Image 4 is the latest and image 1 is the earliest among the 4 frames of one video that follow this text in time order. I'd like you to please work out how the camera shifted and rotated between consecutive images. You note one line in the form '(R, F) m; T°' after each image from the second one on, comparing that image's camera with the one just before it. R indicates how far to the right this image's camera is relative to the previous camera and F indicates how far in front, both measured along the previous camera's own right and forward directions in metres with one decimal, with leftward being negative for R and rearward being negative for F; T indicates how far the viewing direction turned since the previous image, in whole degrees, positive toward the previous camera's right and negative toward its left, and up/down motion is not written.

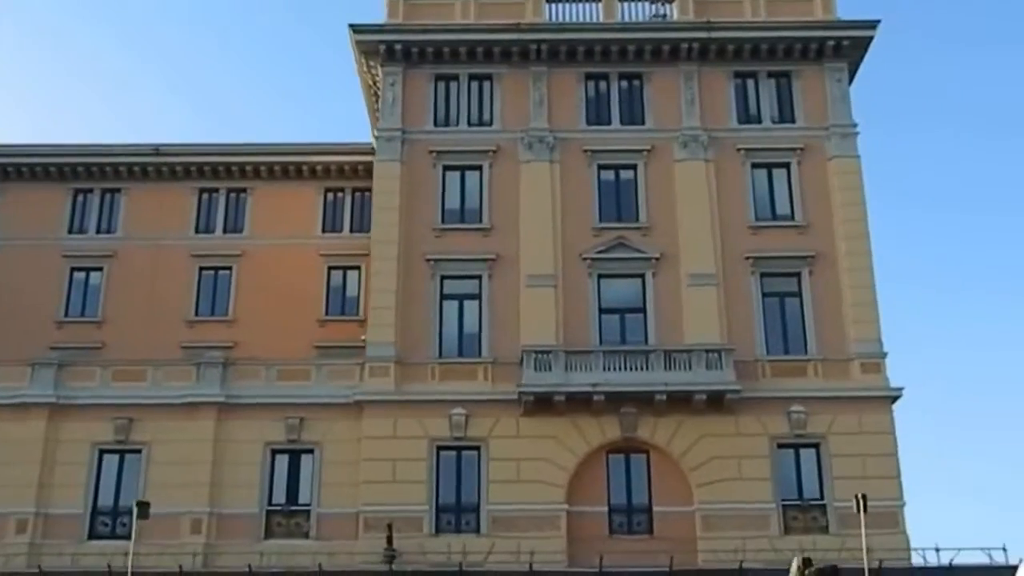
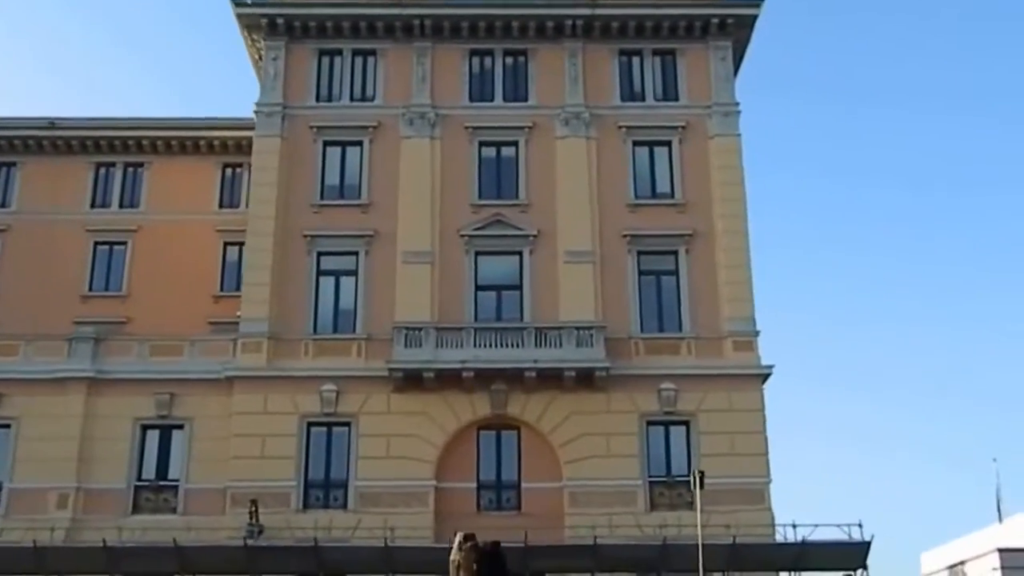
(+2.6, 0.0) m; +1°
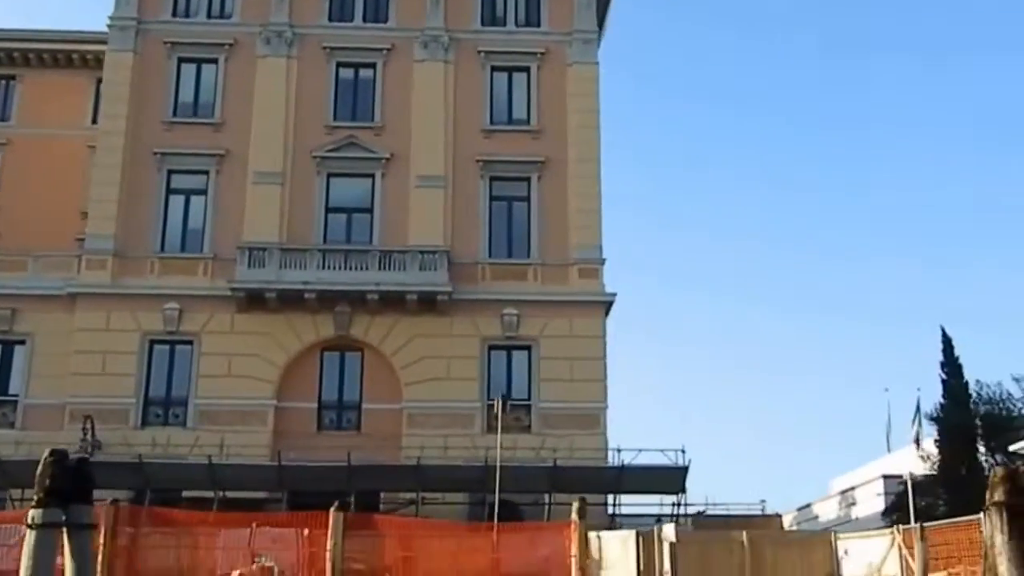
(+3.1, -0.2) m; +2°
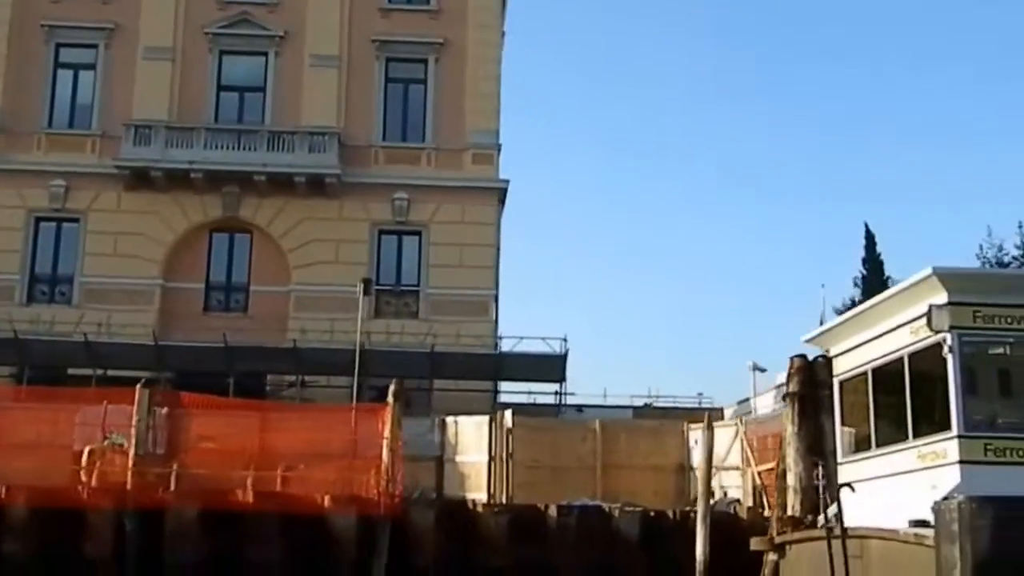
(+2.4, +0.1) m; +1°
